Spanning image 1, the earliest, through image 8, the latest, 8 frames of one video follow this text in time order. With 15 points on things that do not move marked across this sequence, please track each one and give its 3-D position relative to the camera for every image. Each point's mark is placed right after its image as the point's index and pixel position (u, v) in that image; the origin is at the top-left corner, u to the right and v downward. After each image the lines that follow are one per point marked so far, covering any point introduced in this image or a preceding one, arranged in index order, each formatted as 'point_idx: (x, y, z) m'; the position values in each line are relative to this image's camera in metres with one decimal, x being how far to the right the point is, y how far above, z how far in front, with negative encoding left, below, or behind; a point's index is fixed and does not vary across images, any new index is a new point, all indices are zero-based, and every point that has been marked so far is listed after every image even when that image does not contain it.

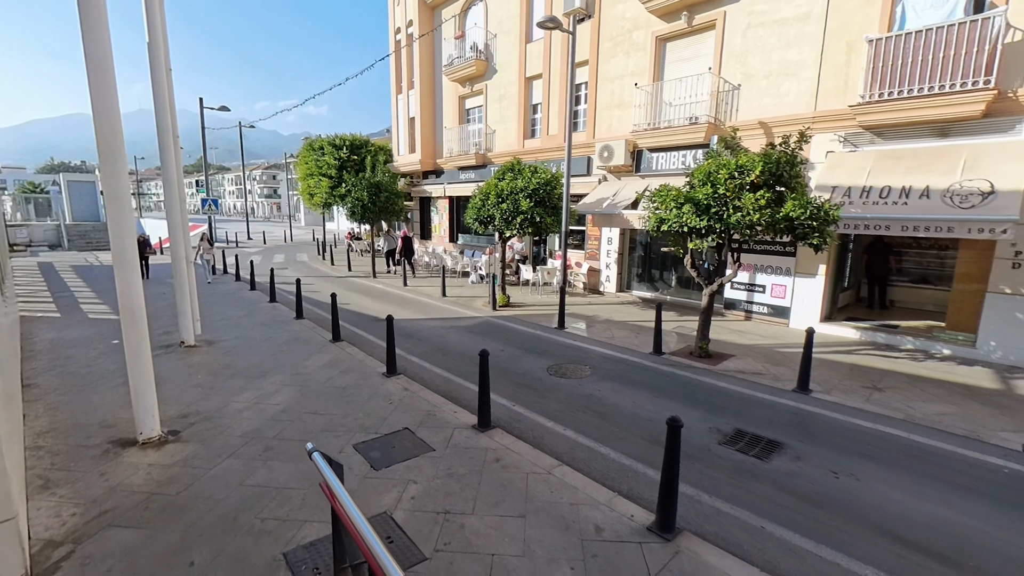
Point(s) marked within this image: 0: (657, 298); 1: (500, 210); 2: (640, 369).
0: (+5.5, -0.4, +9.2) m
1: (-0.3, +2.4, +7.4) m
2: (+2.8, -1.8, +5.4) m
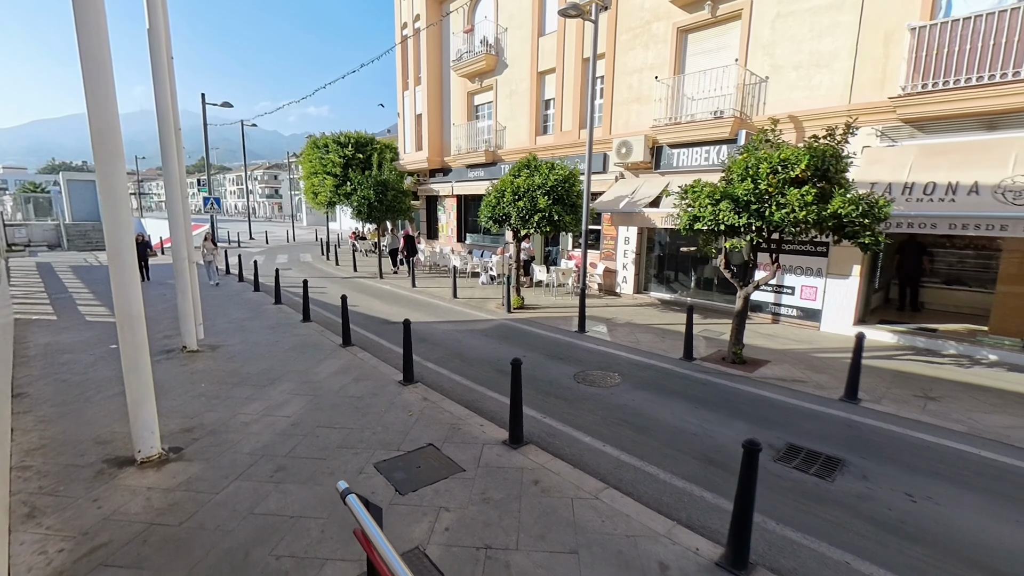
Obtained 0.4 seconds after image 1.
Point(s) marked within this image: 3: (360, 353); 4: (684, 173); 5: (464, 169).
0: (+6.0, -0.4, +8.9) m
1: (+0.1, +2.3, +7.1) m
2: (+3.3, -1.9, +5.1) m
3: (-3.4, -1.5, +5.5) m
4: (+5.6, +3.7, +7.9) m
5: (-2.4, +6.0, +12.3) m
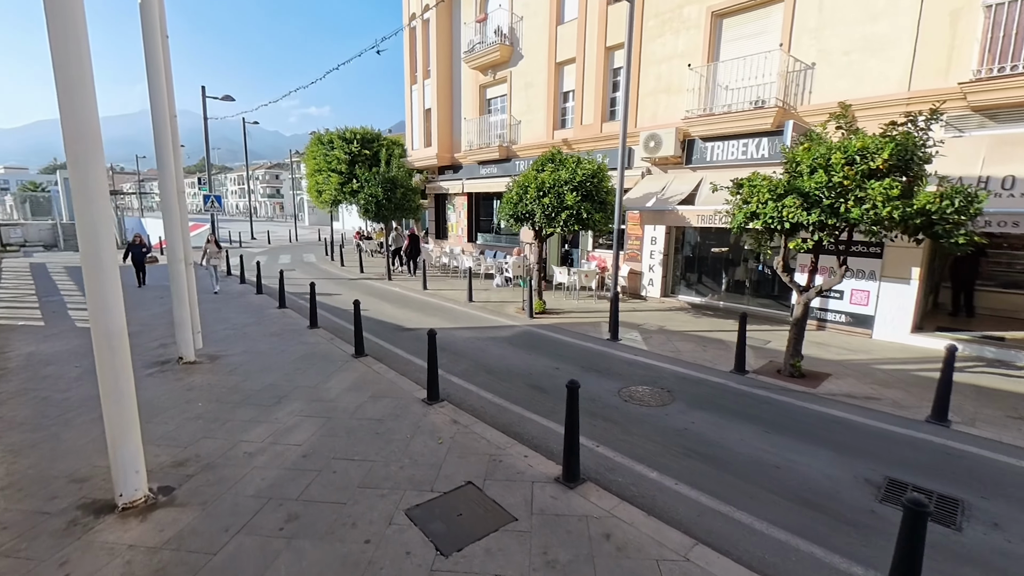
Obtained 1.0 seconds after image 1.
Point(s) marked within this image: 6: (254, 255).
0: (+6.7, -0.5, +8.3) m
1: (+0.8, +2.2, +6.5) m
2: (+4.0, -2.0, +4.5) m
3: (-2.7, -1.6, +4.9) m
4: (+6.2, +3.6, +7.4) m
5: (-1.8, +5.9, +11.8) m
6: (-16.0, +2.0, +15.1) m
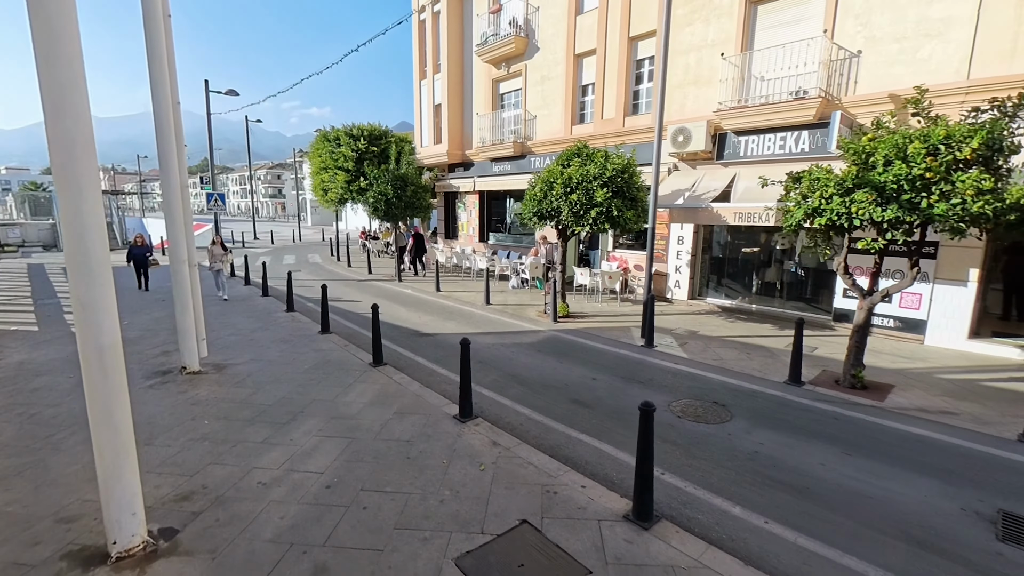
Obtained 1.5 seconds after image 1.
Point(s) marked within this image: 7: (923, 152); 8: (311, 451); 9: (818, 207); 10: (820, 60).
0: (+7.3, -0.6, +7.9) m
1: (+1.4, +2.2, +6.1) m
2: (+4.6, -2.0, +4.1) m
3: (-2.1, -1.6, +4.5) m
4: (+6.9, +3.5, +7.0) m
5: (-1.1, +5.8, +11.4) m
6: (-15.3, +1.9, +14.6) m
7: (+6.1, +2.0, +3.6) m
8: (-2.6, -2.1, +3.1) m
9: (+5.2, +1.4, +4.1) m
10: (+7.8, +5.8, +6.2) m
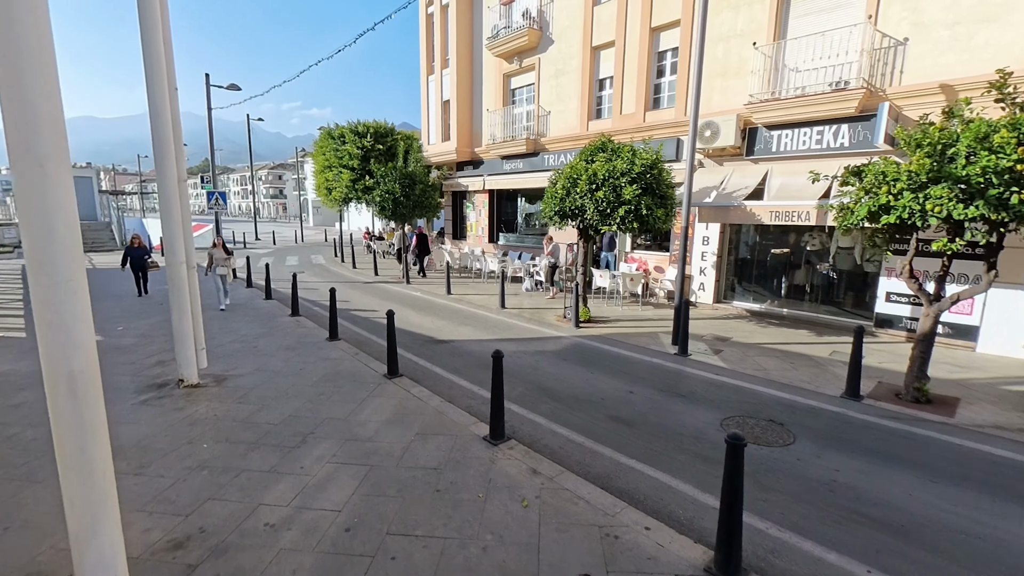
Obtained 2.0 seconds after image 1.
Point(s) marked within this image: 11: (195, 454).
0: (+7.8, -0.7, +7.5) m
1: (+1.9, +2.1, +5.7) m
2: (+5.1, -2.1, +3.7) m
3: (-1.6, -1.7, +4.1) m
4: (+7.4, +3.5, +6.6) m
5: (-0.6, +5.7, +11.0) m
6: (-14.8, +1.8, +14.3) m
7: (+6.6, +2.0, +3.2) m
8: (-2.1, -2.2, +2.7) m
9: (+5.7, +1.3, +3.7) m
10: (+8.3, +5.7, +5.8) m
11: (-3.9, -2.0, +3.0) m
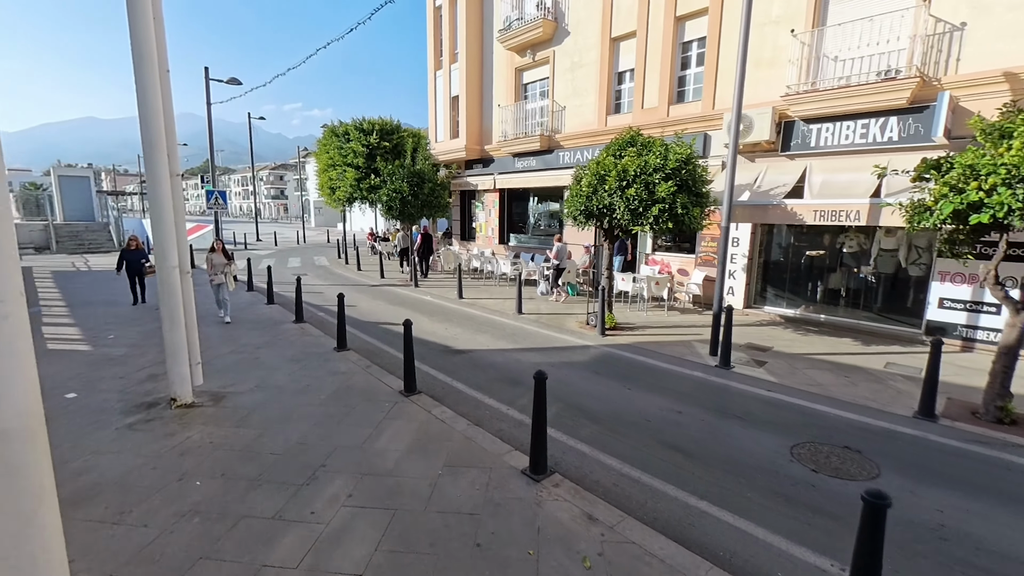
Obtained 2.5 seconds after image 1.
0: (+8.3, -0.8, +7.0) m
1: (+2.4, +2.0, +5.3) m
2: (+5.6, -2.2, +3.2) m
3: (-1.1, -1.8, +3.6) m
4: (+7.9, +3.3, +6.1) m
5: (-0.1, +5.6, +10.5) m
6: (-14.3, +1.7, +13.8) m
7: (+7.1, +1.9, +2.8) m
8: (-1.6, -2.3, +2.2) m
9: (+6.2, +1.2, +3.2) m
10: (+8.8, +5.6, +5.4) m
11: (-3.4, -2.1, +2.5) m
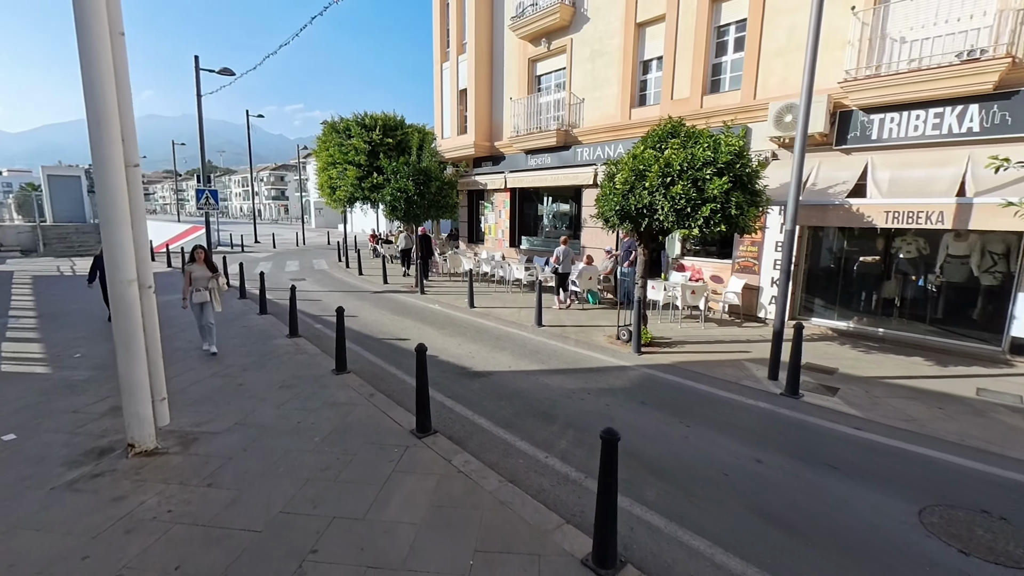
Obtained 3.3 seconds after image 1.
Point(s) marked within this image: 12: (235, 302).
0: (+8.8, -1.1, +6.3) m
1: (+2.9, +1.7, +4.6) m
2: (+6.1, -2.4, +2.5) m
3: (-0.6, -2.0, +2.9) m
4: (+8.4, +3.1, +5.4) m
5: (+0.4, +5.3, +9.8) m
6: (-13.8, +1.4, +13.1) m
7: (+7.6, +1.6, +2.0) m
8: (-1.1, -2.5, +1.5) m
9: (+6.7, +1.0, +2.5) m
10: (+9.3, +5.3, +4.7) m
11: (-2.9, -2.3, +1.8) m
12: (-8.5, -0.4, +7.5) m
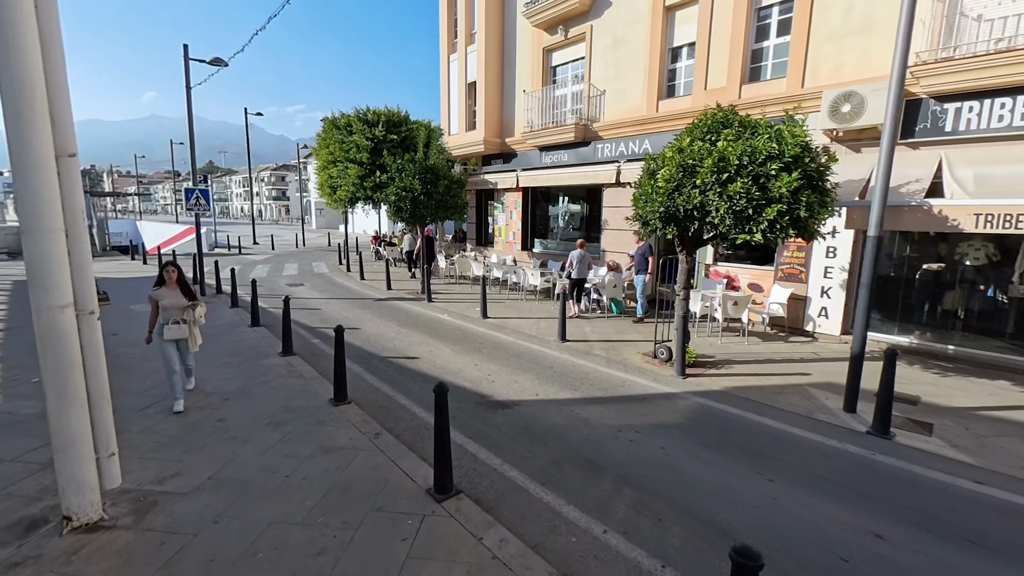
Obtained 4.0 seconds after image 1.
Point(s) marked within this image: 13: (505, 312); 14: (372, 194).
0: (+9.3, -1.3, +5.6) m
1: (+3.4, +1.5, +3.9) m
2: (+6.6, -2.7, +1.8) m
3: (-0.2, -2.3, +2.2) m
4: (+8.8, +2.8, +4.7) m
5: (+0.9, +5.1, +9.2) m
6: (-13.3, +1.2, +12.5) m
7: (+8.1, +1.4, +1.4) m
8: (-0.6, -2.7, +0.8) m
9: (+7.1, +0.7, +1.8) m
10: (+9.8, +5.1, +4.0) m
11: (-2.4, -2.6, +1.1) m
12: (-8.0, -0.6, +6.8) m
13: (-0.2, -0.7, +7.2) m
14: (-5.6, +3.8, +9.7) m
